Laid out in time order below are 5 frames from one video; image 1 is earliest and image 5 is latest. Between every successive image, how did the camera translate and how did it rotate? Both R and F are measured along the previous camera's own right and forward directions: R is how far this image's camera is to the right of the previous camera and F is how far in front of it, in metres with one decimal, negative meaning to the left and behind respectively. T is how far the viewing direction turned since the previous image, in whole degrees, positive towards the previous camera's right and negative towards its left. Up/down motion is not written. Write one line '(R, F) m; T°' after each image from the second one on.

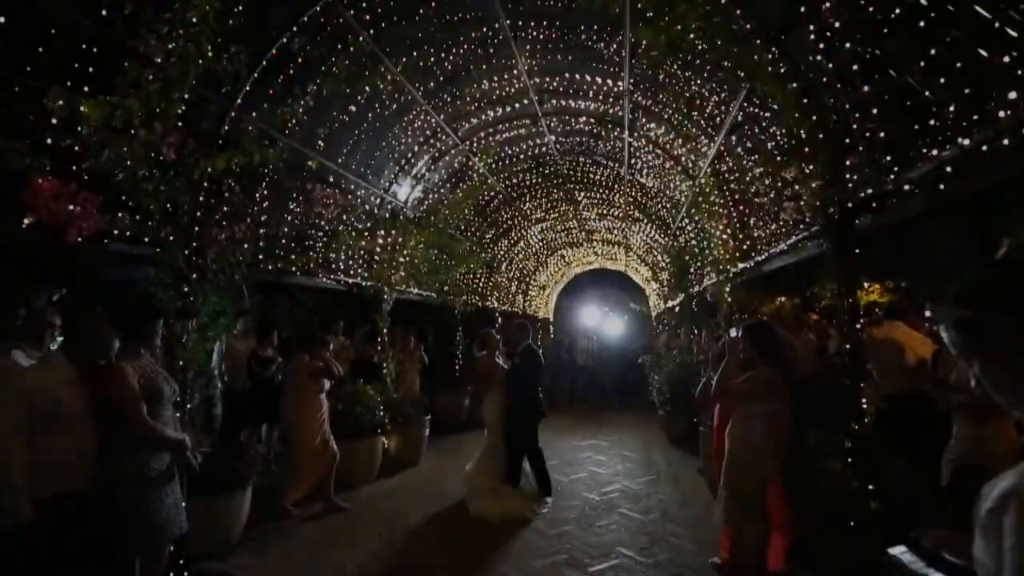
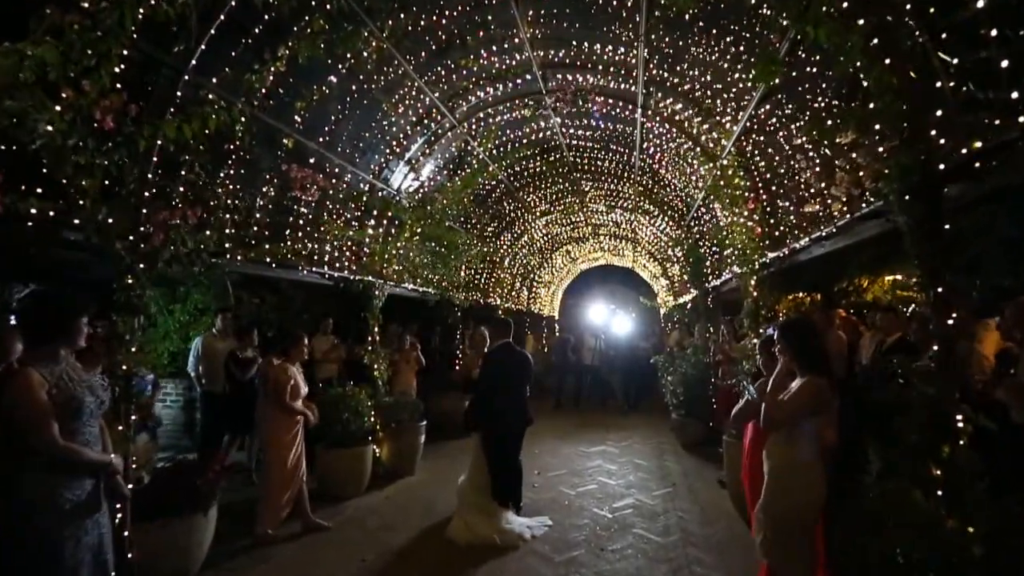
(+0.1, +0.9) m; -1°
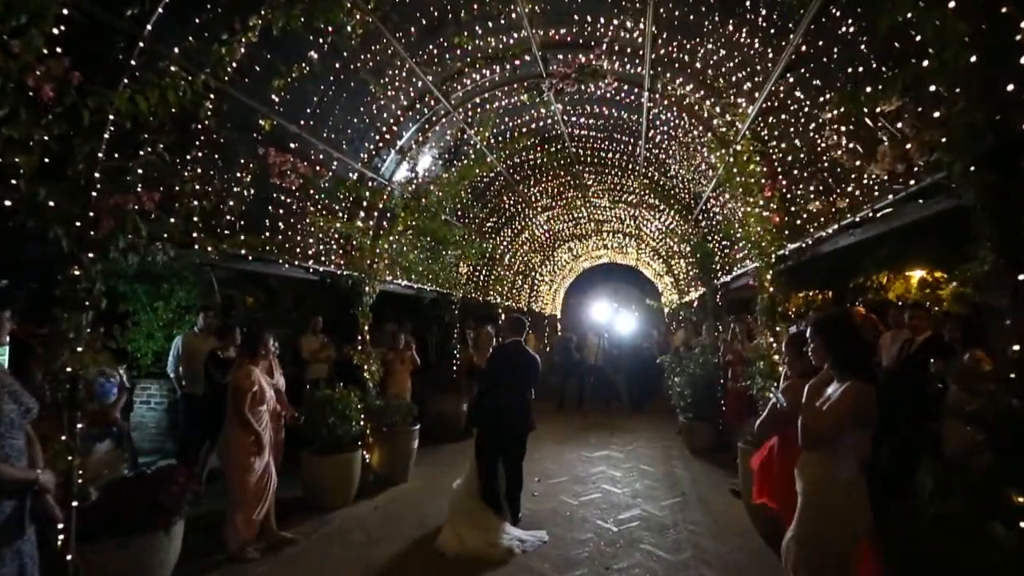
(+0.1, +0.6) m; 0°
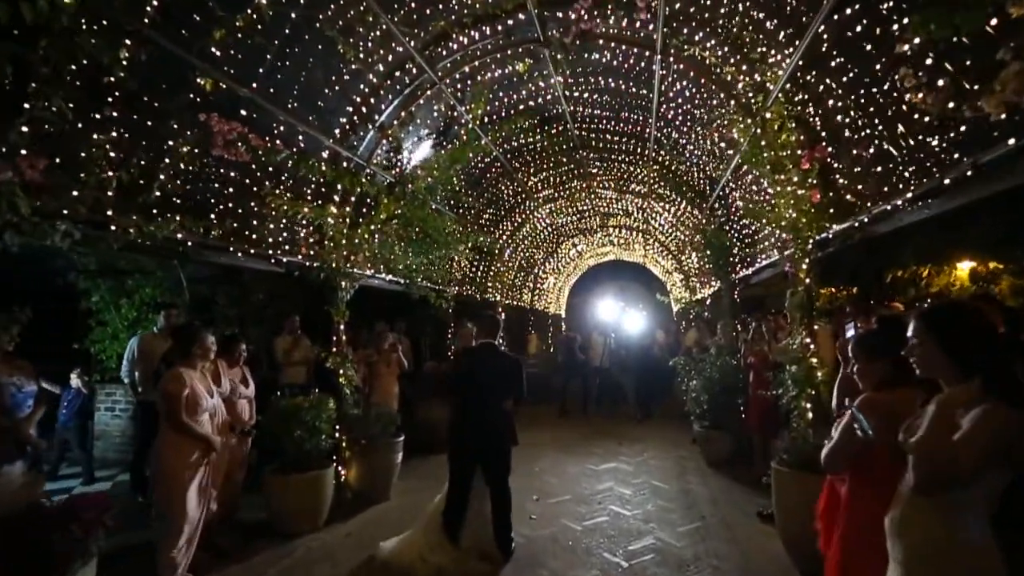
(+0.2, +1.2) m; -1°
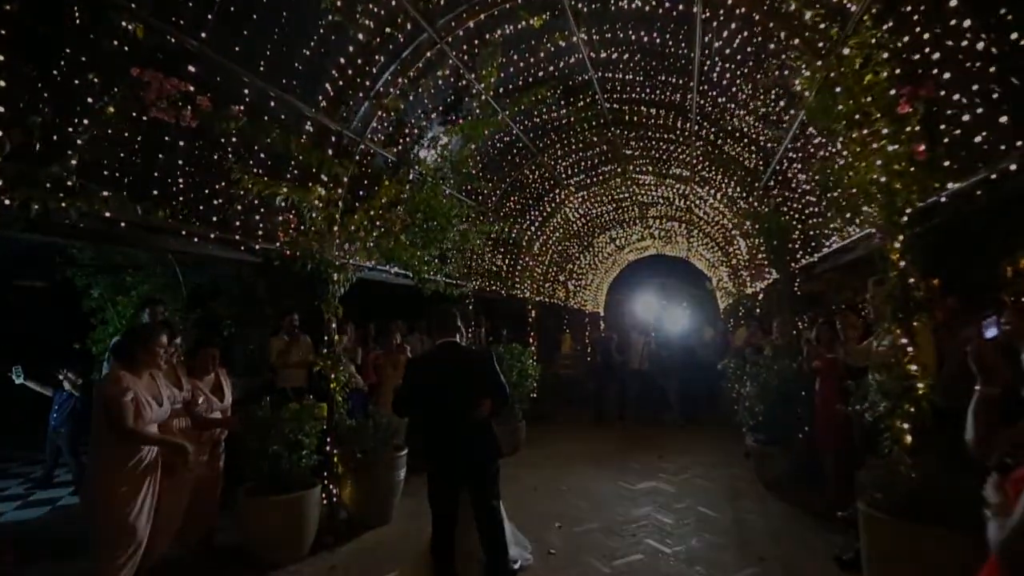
(+0.4, +1.3) m; -5°
